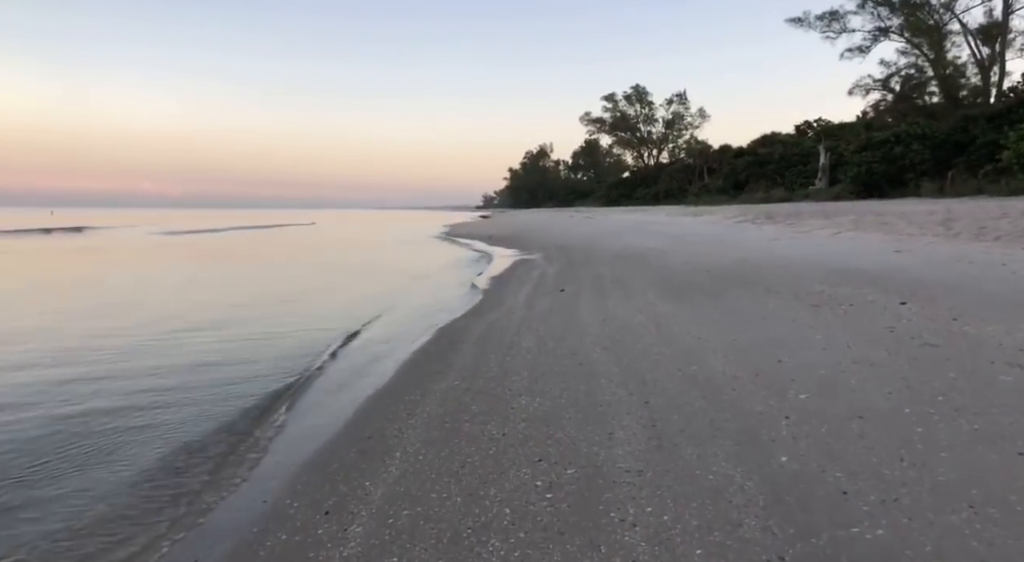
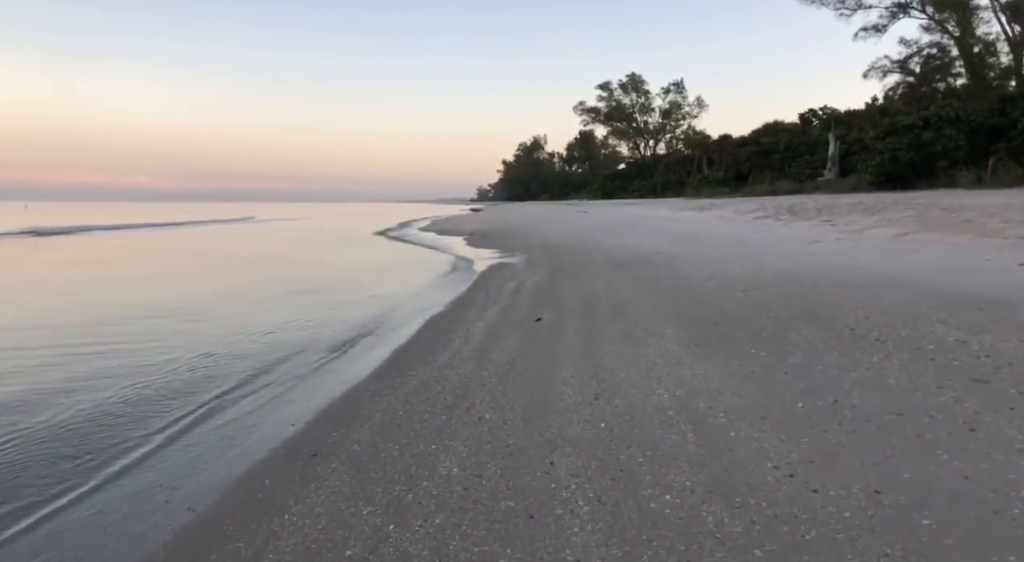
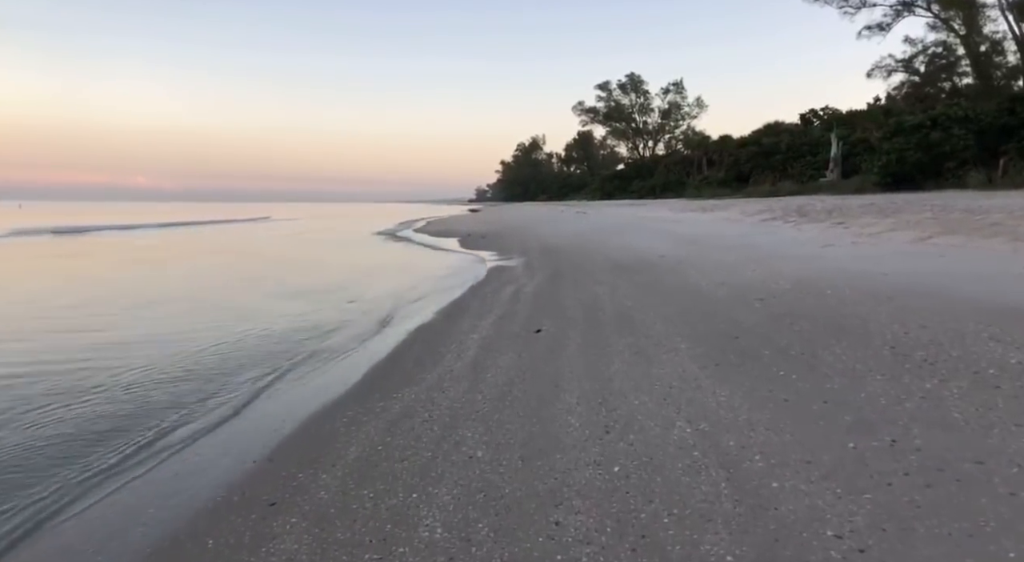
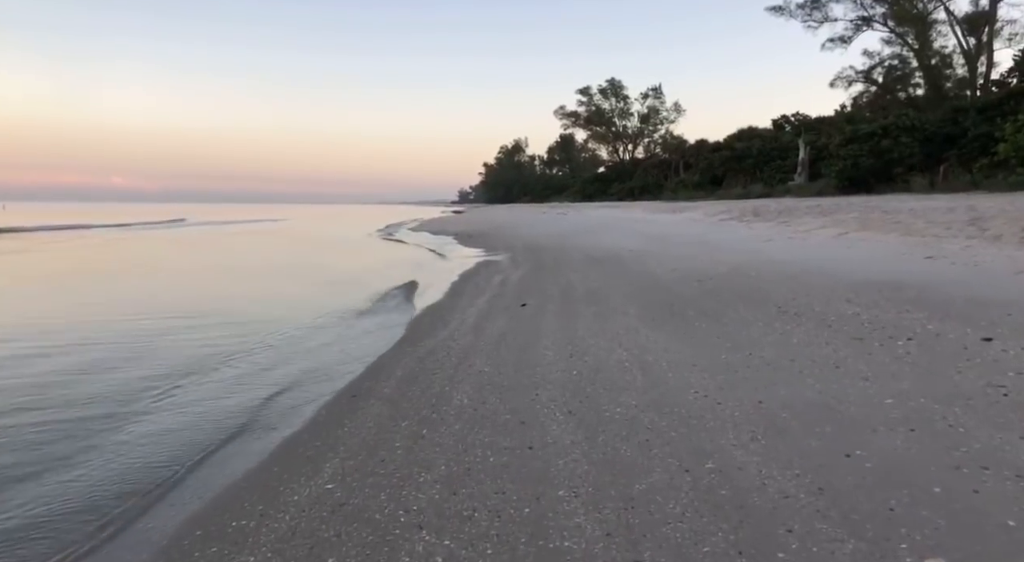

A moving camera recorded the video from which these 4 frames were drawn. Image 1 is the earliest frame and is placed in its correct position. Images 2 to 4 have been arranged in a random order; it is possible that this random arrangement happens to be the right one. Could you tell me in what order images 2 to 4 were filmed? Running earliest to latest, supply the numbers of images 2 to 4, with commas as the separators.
4, 2, 3
